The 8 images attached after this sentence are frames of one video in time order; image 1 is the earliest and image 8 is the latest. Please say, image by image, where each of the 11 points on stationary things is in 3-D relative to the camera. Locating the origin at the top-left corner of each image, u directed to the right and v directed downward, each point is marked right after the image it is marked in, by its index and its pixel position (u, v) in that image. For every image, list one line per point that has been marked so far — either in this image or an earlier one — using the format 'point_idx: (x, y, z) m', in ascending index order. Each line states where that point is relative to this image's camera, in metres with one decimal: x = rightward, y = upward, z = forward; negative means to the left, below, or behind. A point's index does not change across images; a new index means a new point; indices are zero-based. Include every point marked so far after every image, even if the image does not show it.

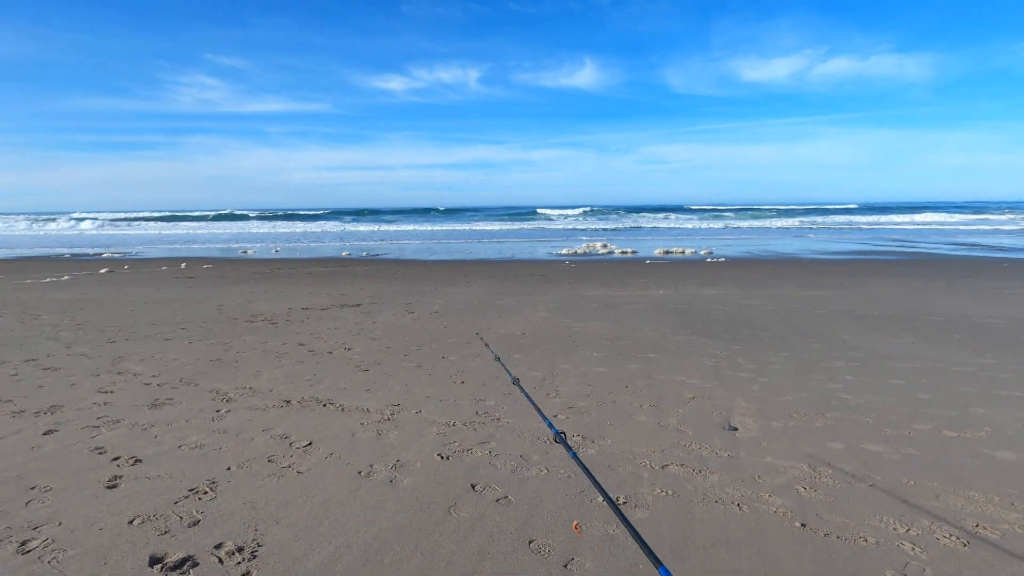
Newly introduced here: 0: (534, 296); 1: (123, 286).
0: (+0.4, -0.2, +9.0) m
1: (-8.3, 0.0, +11.5) m
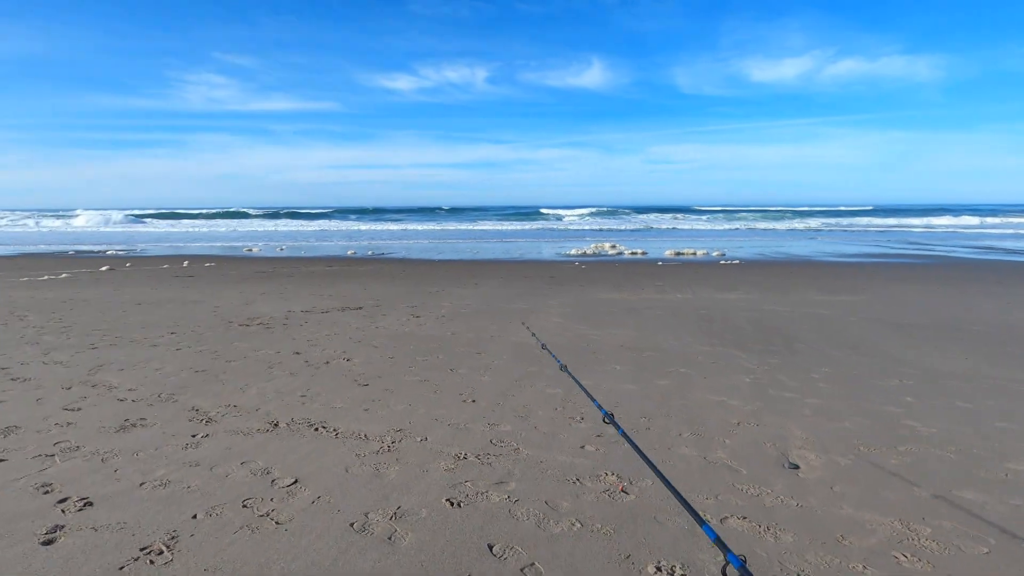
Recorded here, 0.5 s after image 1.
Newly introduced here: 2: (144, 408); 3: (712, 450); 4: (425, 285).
0: (+0.5, -0.2, +8.5) m
1: (-8.1, +0.1, +11.2) m
2: (-2.2, -0.7, +3.3) m
3: (+1.0, -0.8, +2.7) m
4: (-1.7, +0.1, +10.7) m
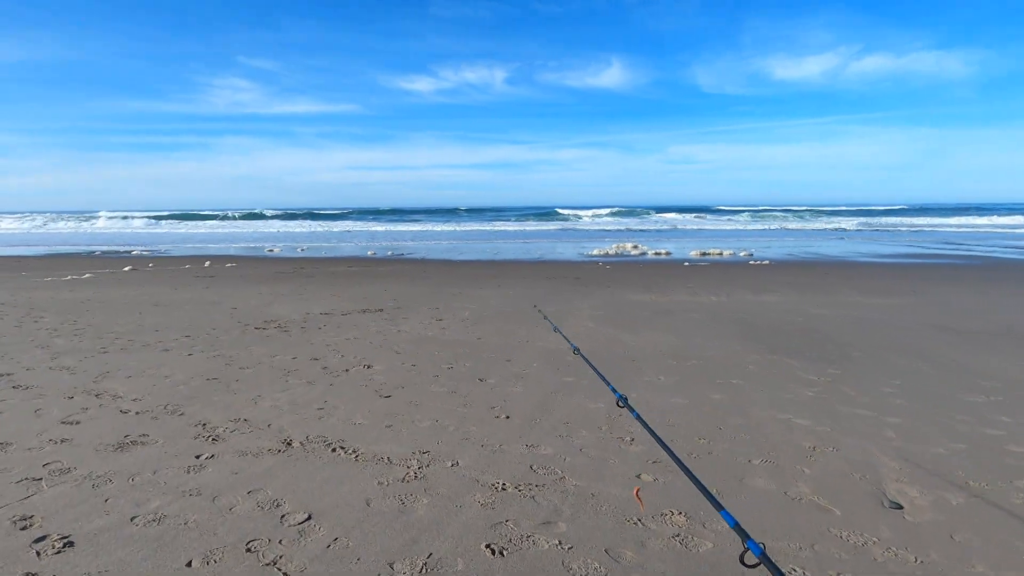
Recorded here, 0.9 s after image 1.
0: (+0.9, -0.2, +8.2) m
1: (-7.6, +0.1, +11.1) m
2: (-2.0, -0.7, +3.0) m
3: (+1.2, -0.8, +2.3) m
4: (-1.2, 0.0, +10.4) m
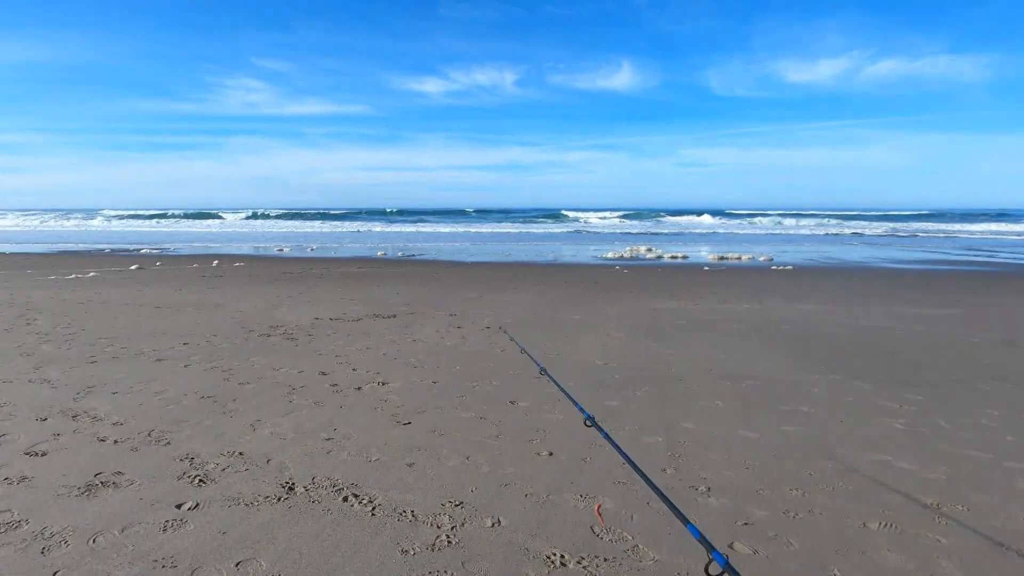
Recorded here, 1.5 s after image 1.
0: (+1.2, -0.3, +7.7) m
1: (-7.3, +0.1, +10.7) m
2: (-1.8, -0.8, +2.6) m
3: (+1.4, -0.9, +1.8) m
4: (-0.9, 0.0, +10.0) m
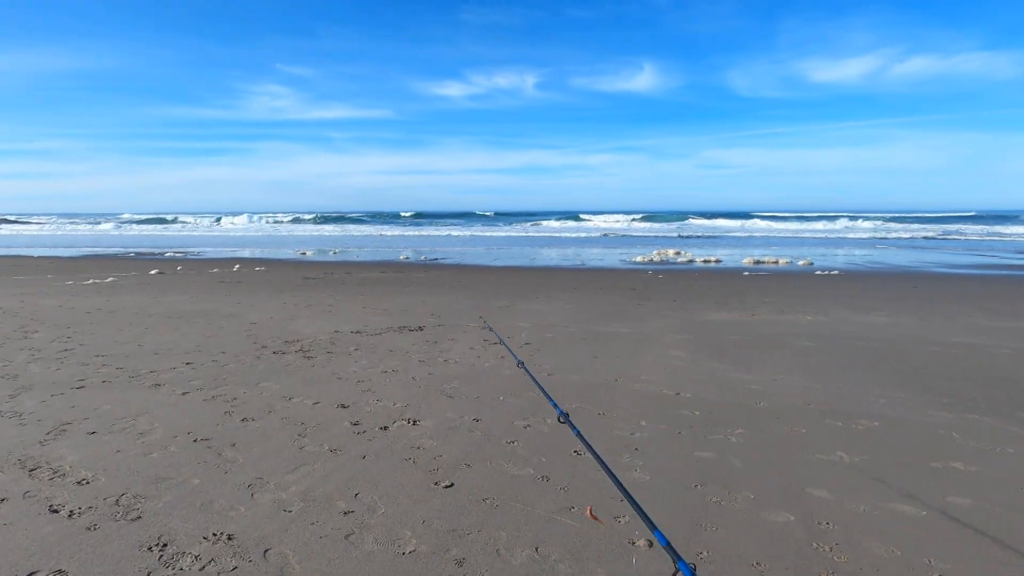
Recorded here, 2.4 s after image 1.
0: (+1.7, -0.4, +6.9) m
1: (-6.7, -0.1, +10.3) m
2: (-1.5, -0.9, +1.9) m
3: (+1.6, -1.0, +1.0) m
4: (-0.4, -0.2, +9.3) m
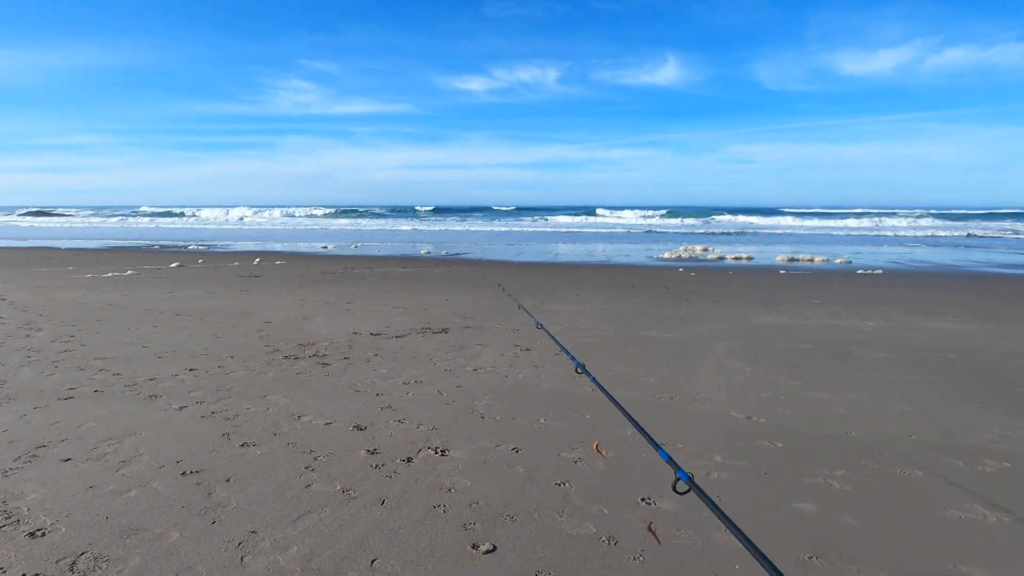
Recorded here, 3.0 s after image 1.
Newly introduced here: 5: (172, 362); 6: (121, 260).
0: (+2.0, -0.4, +6.3) m
1: (-6.2, 0.0, +10.0) m
2: (-1.3, -0.9, +1.4) m
3: (+1.8, -1.0, +0.4) m
4: (+0.1, -0.1, +8.8) m
5: (-2.7, -0.6, +4.3) m
6: (-11.1, +0.8, +15.6) m
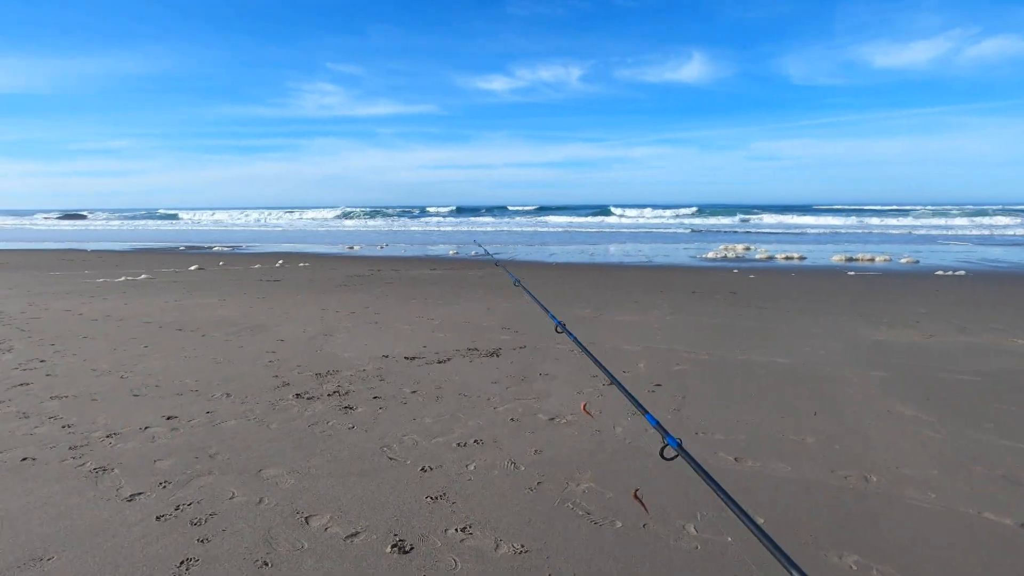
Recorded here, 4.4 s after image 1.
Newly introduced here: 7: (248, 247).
0: (+2.6, -0.5, +5.1) m
1: (-5.4, -0.1, +9.1) m
2: (-0.9, -1.0, +0.3) m
3: (+2.1, -1.1, -0.8) m
4: (+0.8, -0.2, +7.6) m
5: (-2.2, -0.7, +3.3) m
6: (-10.2, +0.7, +14.9) m
7: (-8.7, +1.4, +18.0) m
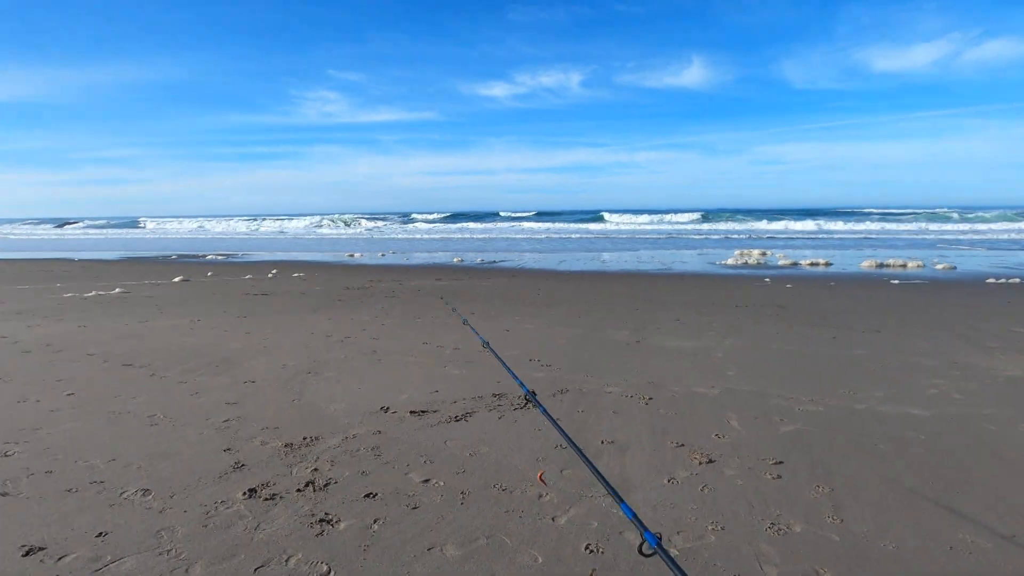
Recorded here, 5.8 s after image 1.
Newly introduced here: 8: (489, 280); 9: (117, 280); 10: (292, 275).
0: (+2.9, -0.7, +3.9) m
1: (-5.1, -0.3, +7.9) m
2: (-0.7, -1.1, -0.8) m
3: (+2.4, -1.3, -2.0) m
4: (+1.1, -0.4, +6.4) m
5: (-1.9, -0.9, +2.1) m
6: (-9.9, +0.4, +13.7) m
7: (-8.4, +1.0, +16.9) m
8: (-0.5, +0.2, +11.4) m
9: (-9.1, +0.2, +12.6) m
10: (-5.1, +0.3, +12.6) m
